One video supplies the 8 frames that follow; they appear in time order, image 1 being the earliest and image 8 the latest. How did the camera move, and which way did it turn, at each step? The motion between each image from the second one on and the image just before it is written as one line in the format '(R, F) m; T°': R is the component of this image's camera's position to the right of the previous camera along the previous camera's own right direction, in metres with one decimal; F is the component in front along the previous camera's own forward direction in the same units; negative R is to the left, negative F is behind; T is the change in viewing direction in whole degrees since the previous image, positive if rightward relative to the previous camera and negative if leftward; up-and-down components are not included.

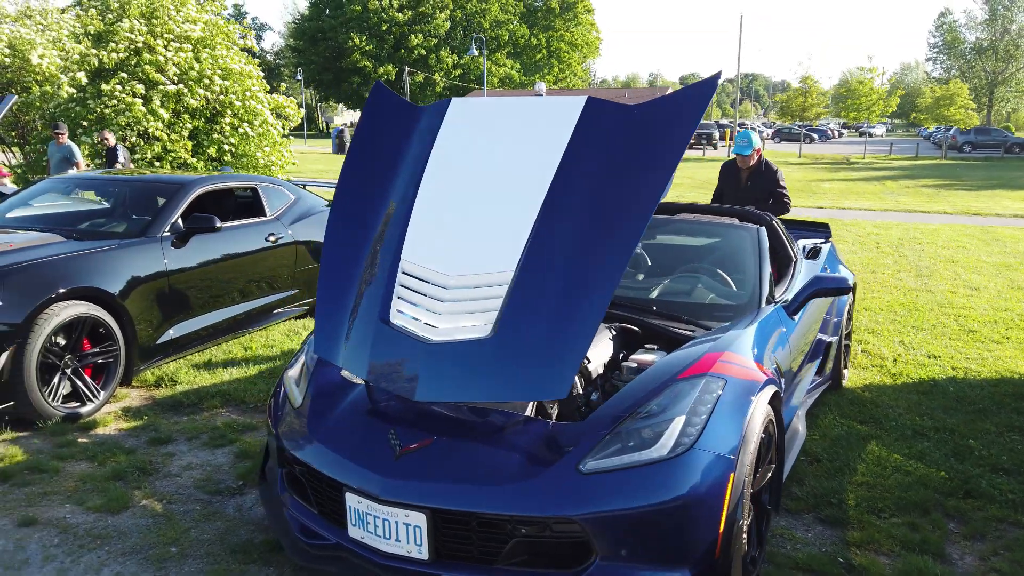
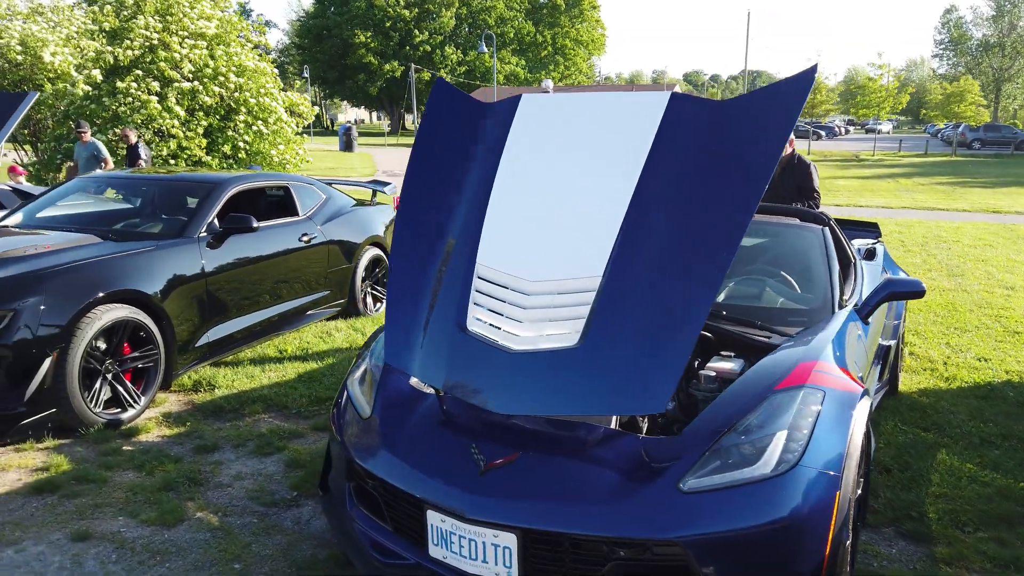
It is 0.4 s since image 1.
(-0.2, +0.1) m; 0°
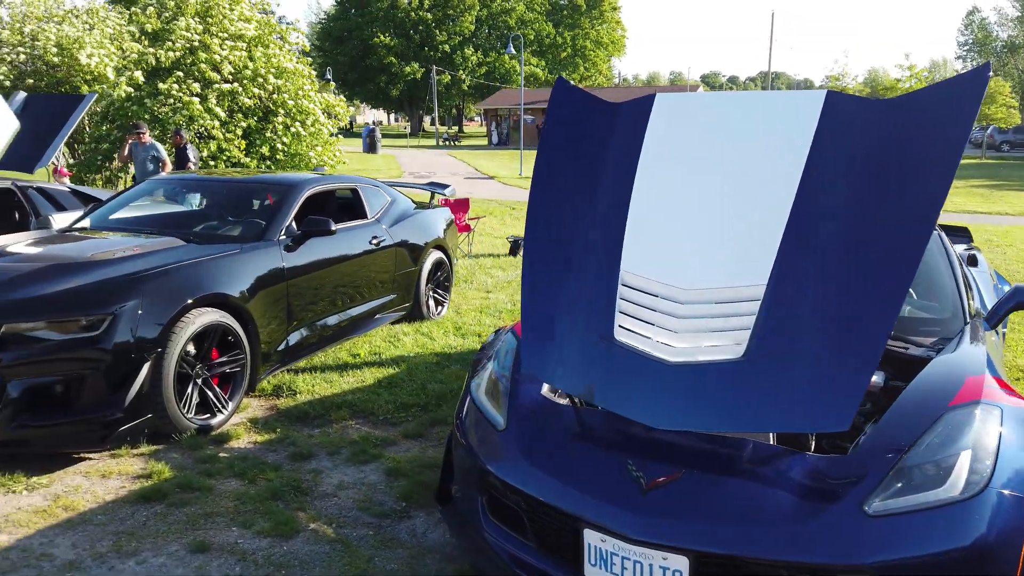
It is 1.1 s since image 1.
(-0.4, +0.1) m; -1°
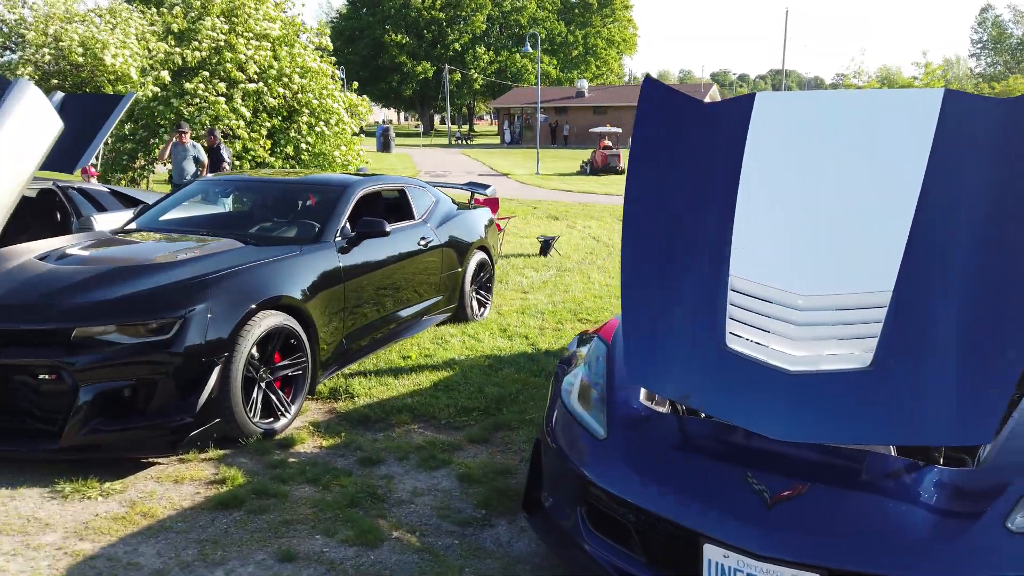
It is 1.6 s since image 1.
(-0.3, +0.1) m; -1°
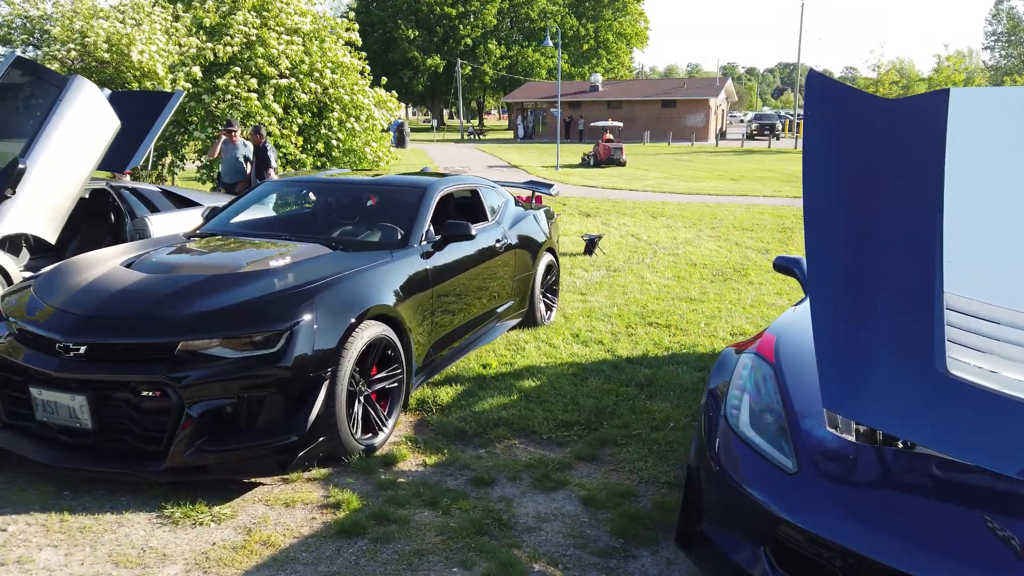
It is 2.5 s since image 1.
(-0.5, +0.2) m; -1°
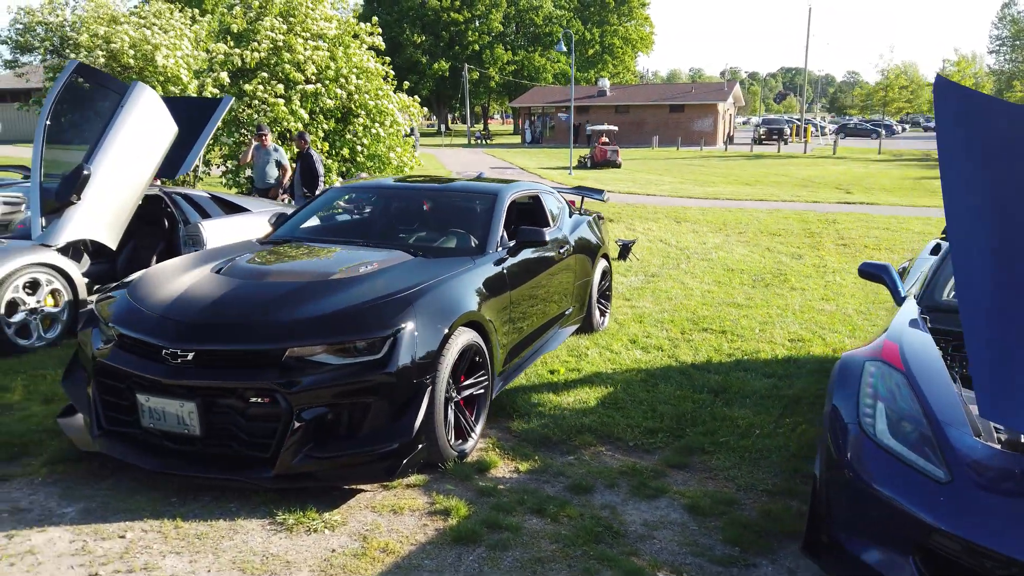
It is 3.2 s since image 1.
(-0.4, 0.0) m; 0°
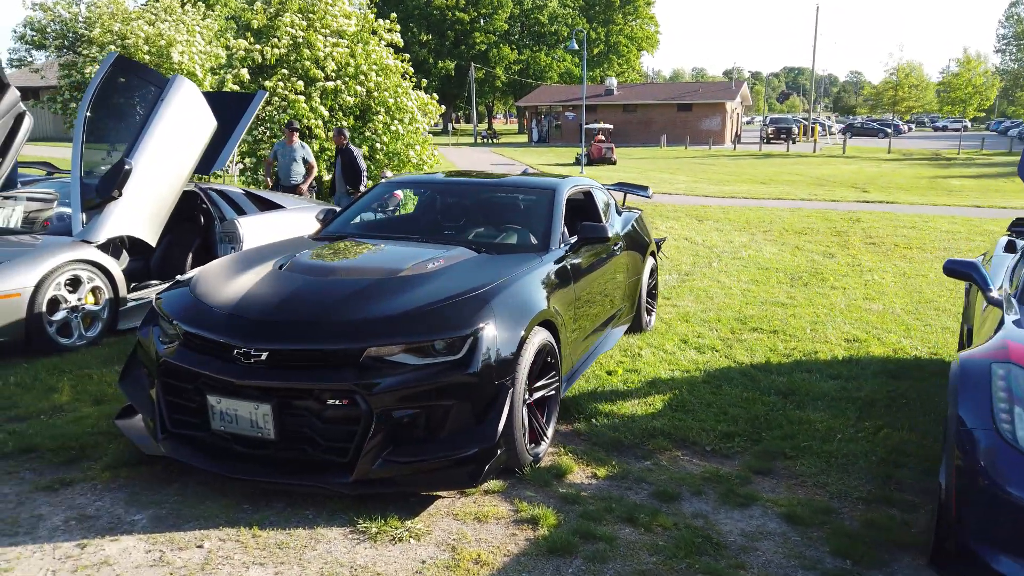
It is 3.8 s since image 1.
(-0.3, +0.1) m; 0°
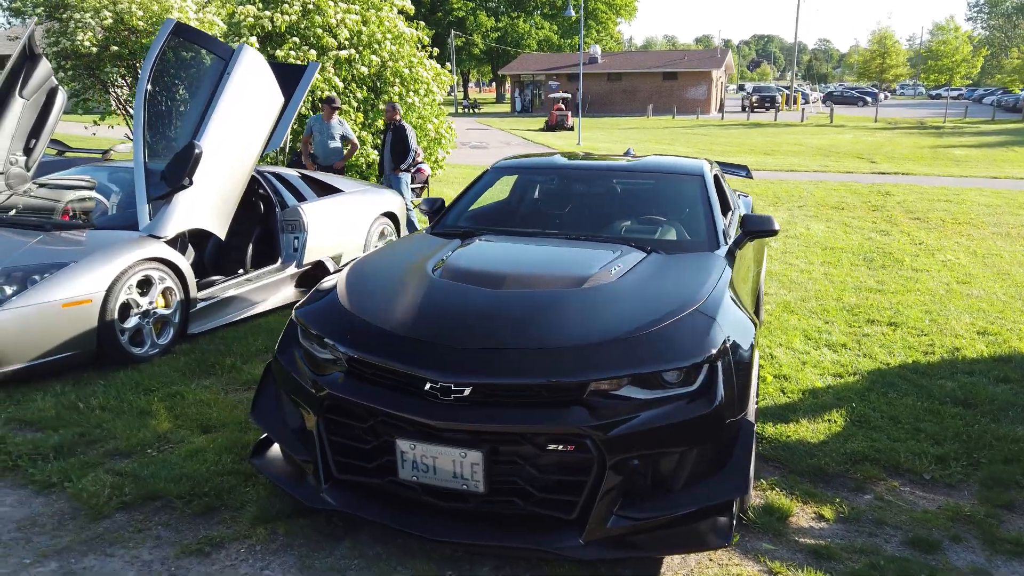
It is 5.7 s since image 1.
(-0.9, +0.5) m; +2°
